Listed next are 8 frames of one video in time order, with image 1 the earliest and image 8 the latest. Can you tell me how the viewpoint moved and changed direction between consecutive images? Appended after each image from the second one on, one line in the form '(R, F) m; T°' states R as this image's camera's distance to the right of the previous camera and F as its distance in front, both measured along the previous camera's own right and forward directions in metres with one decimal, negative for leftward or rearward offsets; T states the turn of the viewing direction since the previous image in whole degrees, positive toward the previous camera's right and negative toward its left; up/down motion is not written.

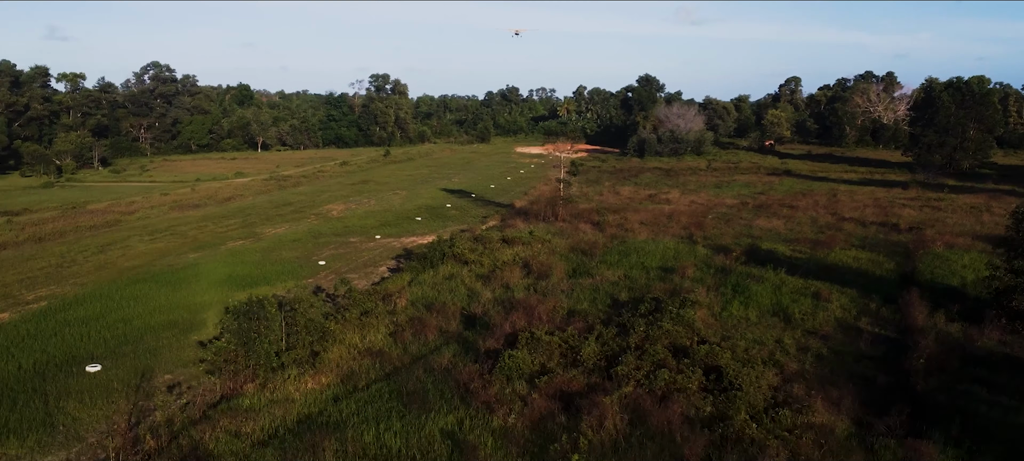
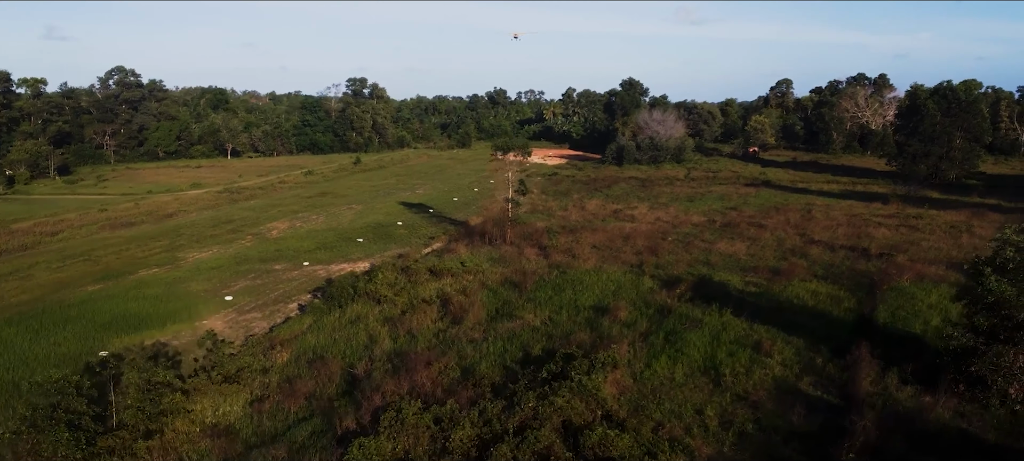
(+1.2, +1.4) m; 0°
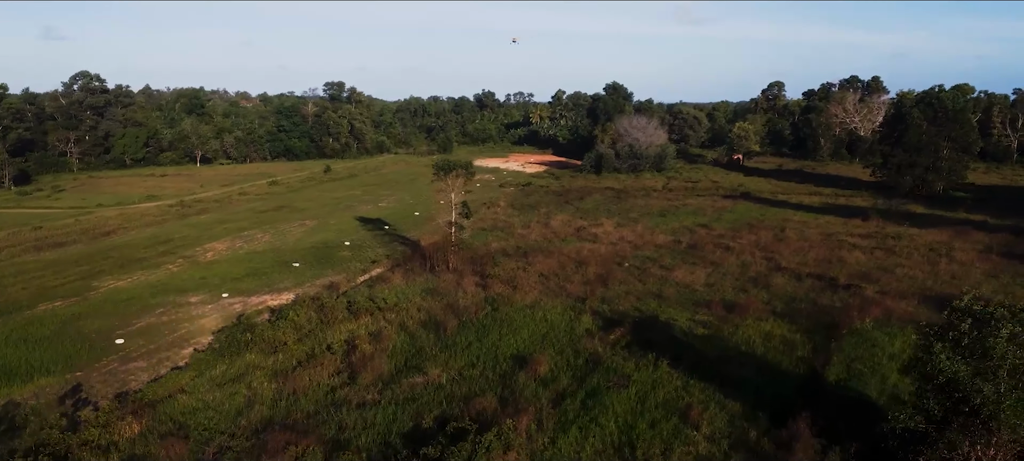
(+1.2, +1.4) m; 0°
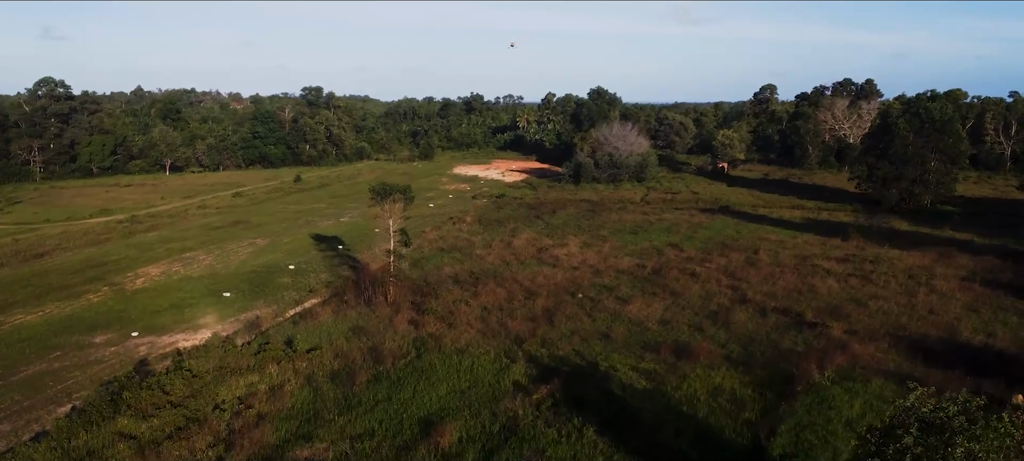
(+1.1, +1.4) m; 0°
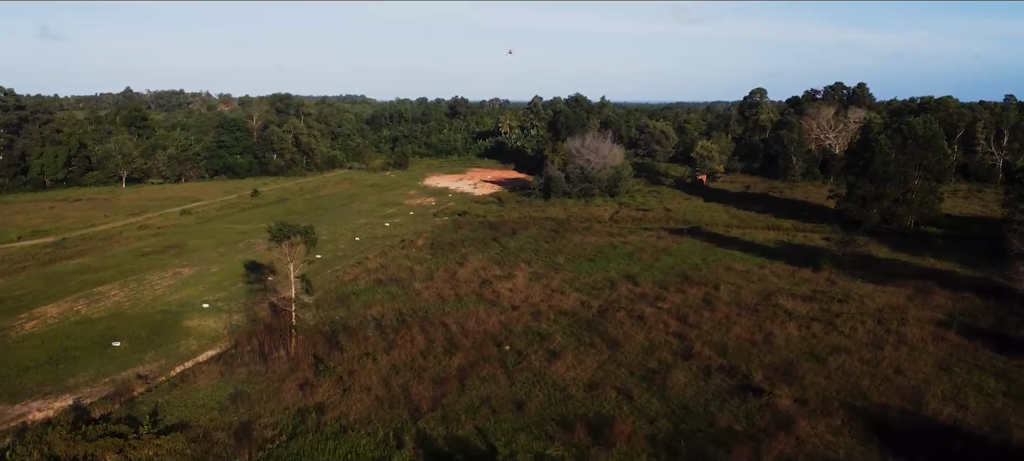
(+1.4, +1.8) m; 0°
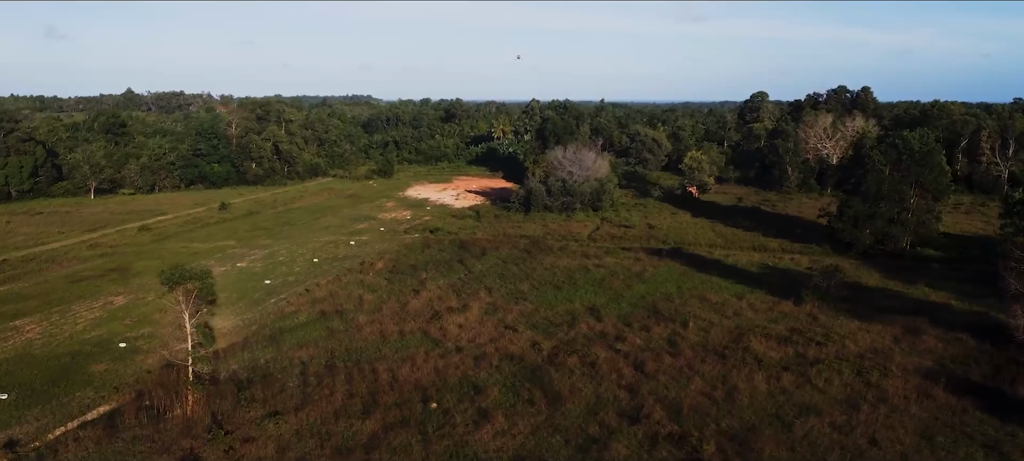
(+1.3, +1.7) m; -1°
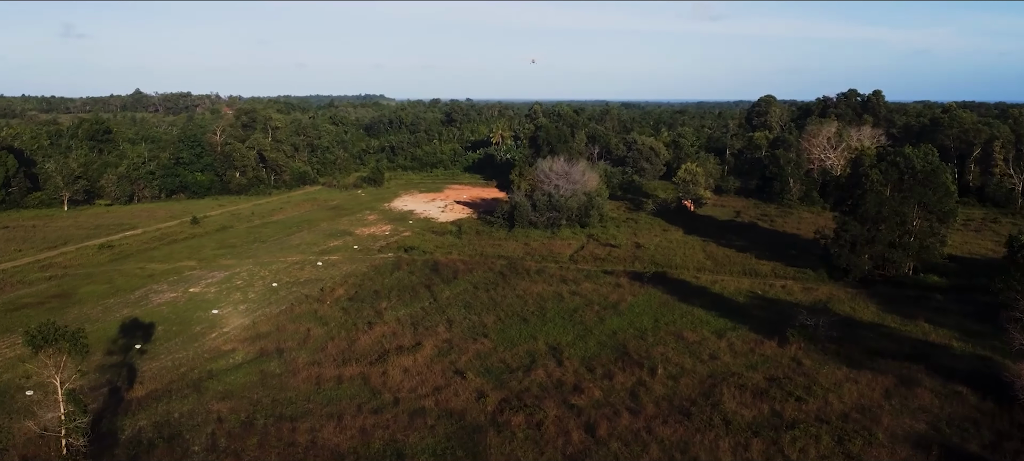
(+1.2, +1.8) m; -1°
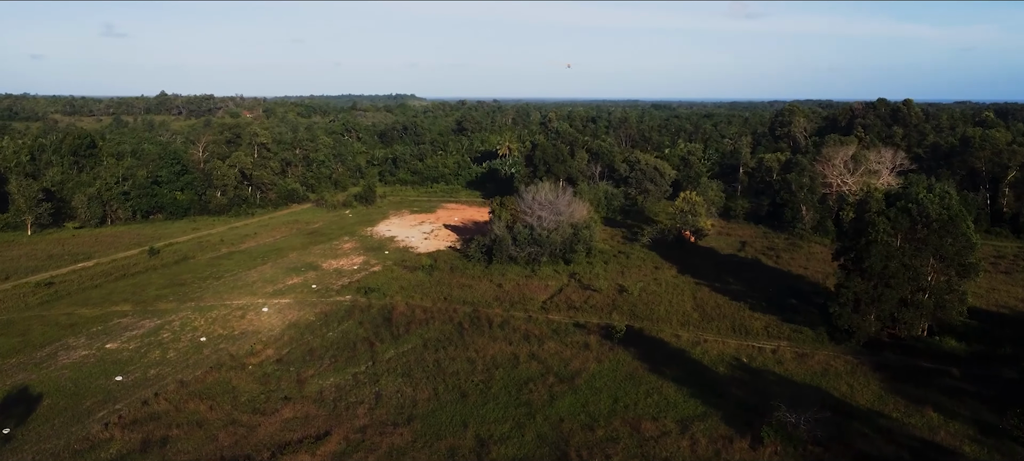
(+2.0, +2.9) m; -2°
